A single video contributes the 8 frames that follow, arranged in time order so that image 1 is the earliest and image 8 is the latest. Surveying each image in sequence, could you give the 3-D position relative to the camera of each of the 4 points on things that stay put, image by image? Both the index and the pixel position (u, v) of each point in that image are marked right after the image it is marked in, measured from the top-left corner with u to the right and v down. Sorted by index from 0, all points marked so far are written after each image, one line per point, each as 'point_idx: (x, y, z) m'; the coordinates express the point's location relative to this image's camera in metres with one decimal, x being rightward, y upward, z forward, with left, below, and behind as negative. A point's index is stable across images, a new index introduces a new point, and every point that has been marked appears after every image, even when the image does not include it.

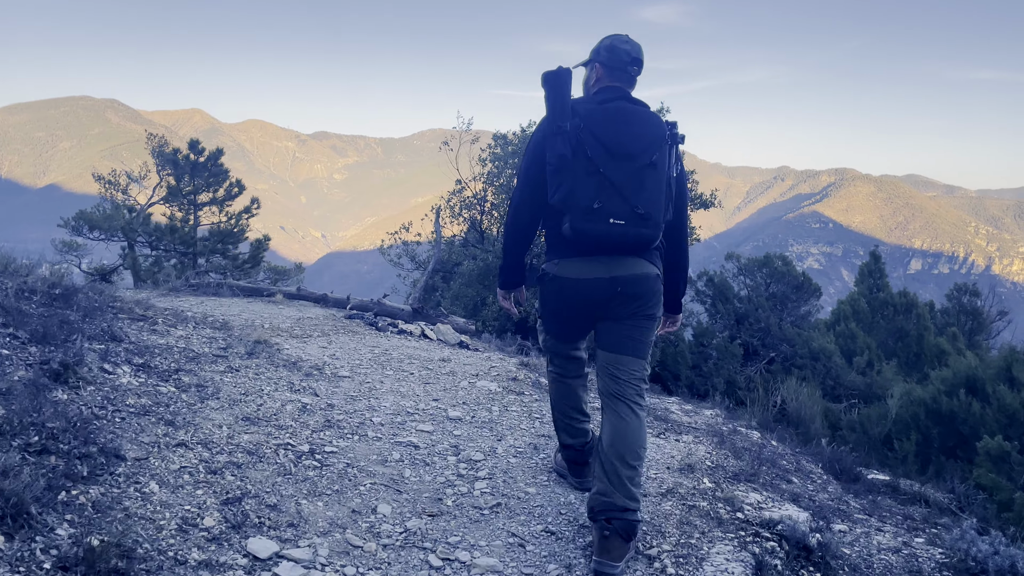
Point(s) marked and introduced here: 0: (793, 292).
0: (+4.1, -0.1, +11.8) m
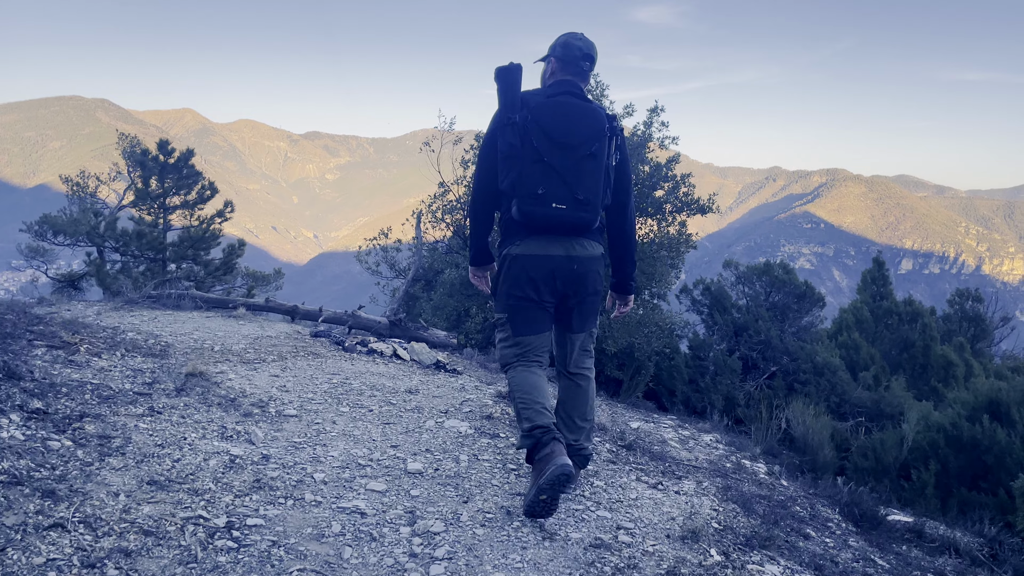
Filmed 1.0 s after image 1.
0: (+3.9, -0.2, +11.1) m
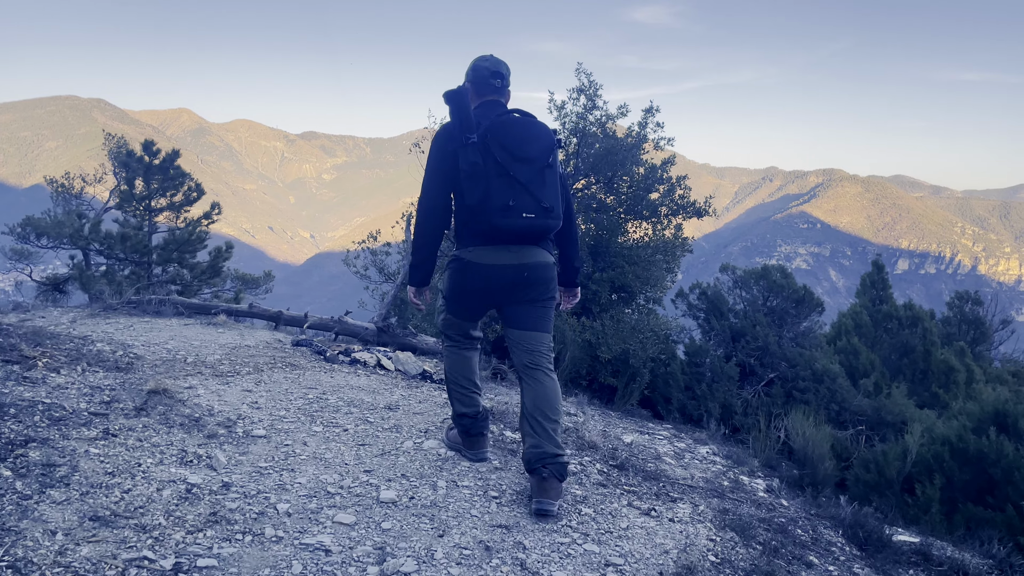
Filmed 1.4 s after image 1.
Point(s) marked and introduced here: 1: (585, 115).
0: (+3.8, -0.3, +10.9) m
1: (+0.9, +2.2, +10.2) m
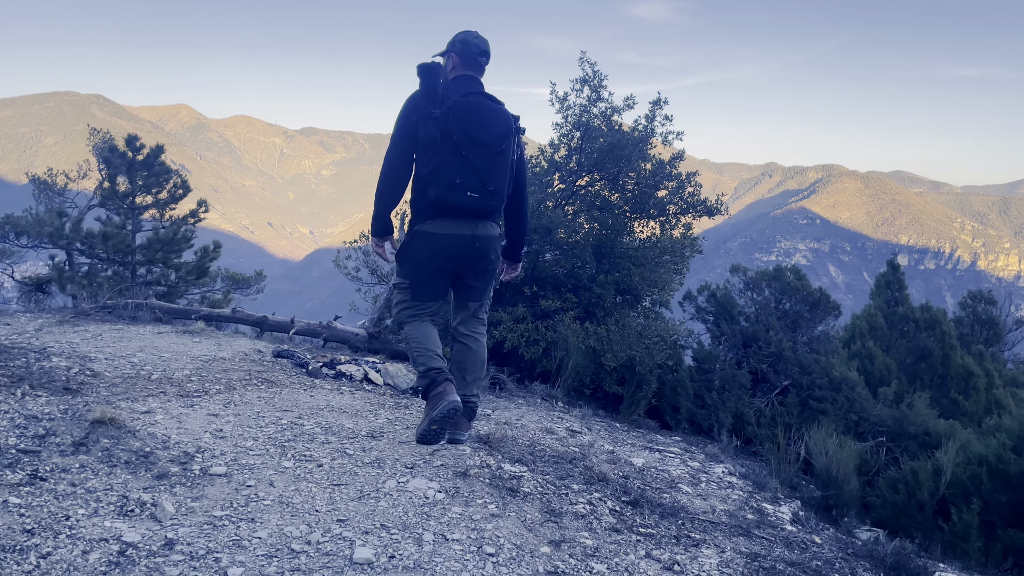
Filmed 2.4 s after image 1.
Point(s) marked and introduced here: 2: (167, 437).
0: (+3.8, -0.3, +10.4) m
1: (+0.9, +2.2, +9.7) m
2: (-1.6, -0.7, +3.7) m
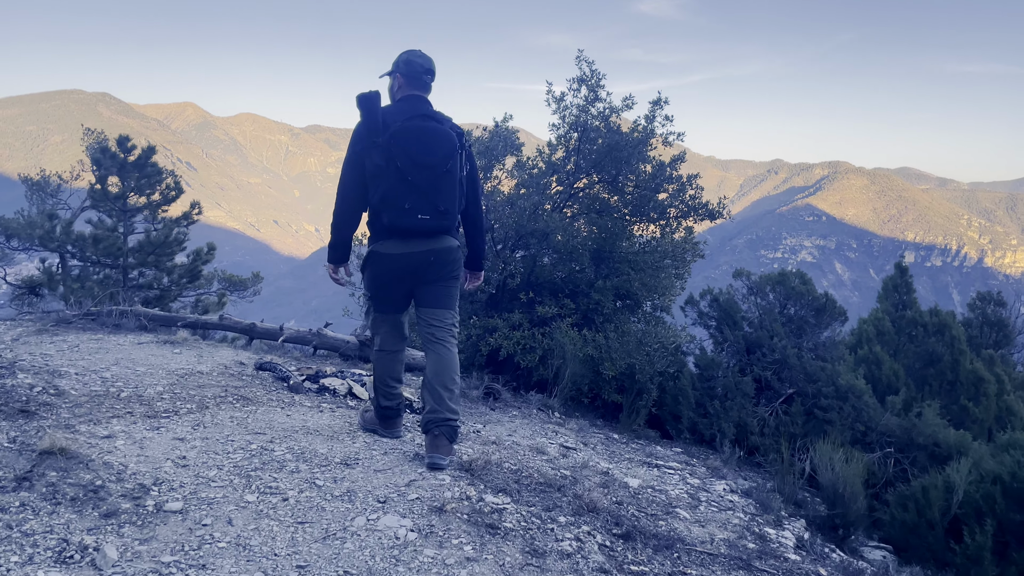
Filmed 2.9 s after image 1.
0: (+3.8, -0.3, +10.1) m
1: (+0.9, +2.1, +9.4) m
2: (-1.7, -0.8, +3.5) m
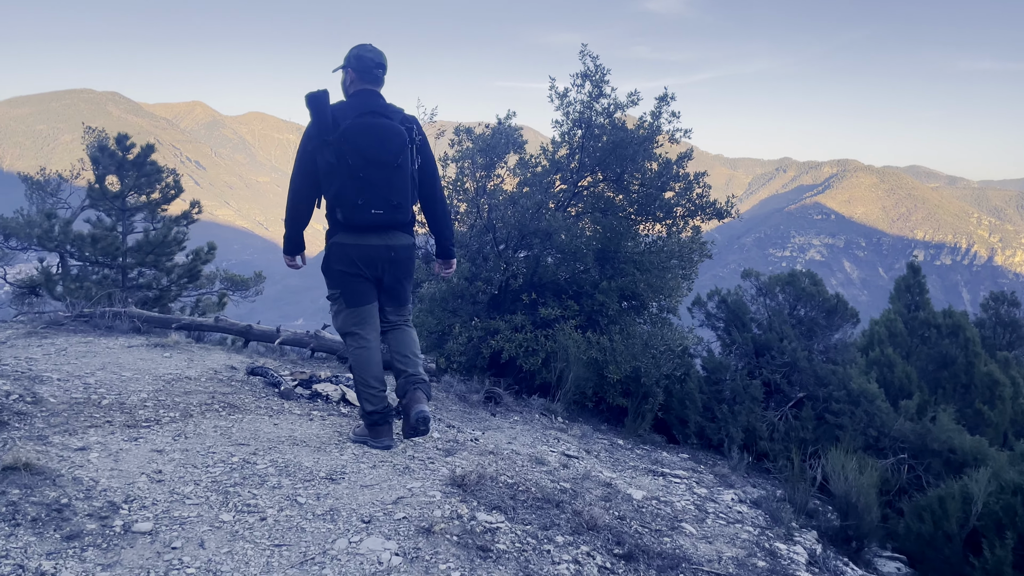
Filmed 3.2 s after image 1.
0: (+3.8, -0.4, +9.8) m
1: (+0.9, +2.1, +9.2) m
2: (-1.7, -0.8, +3.3) m
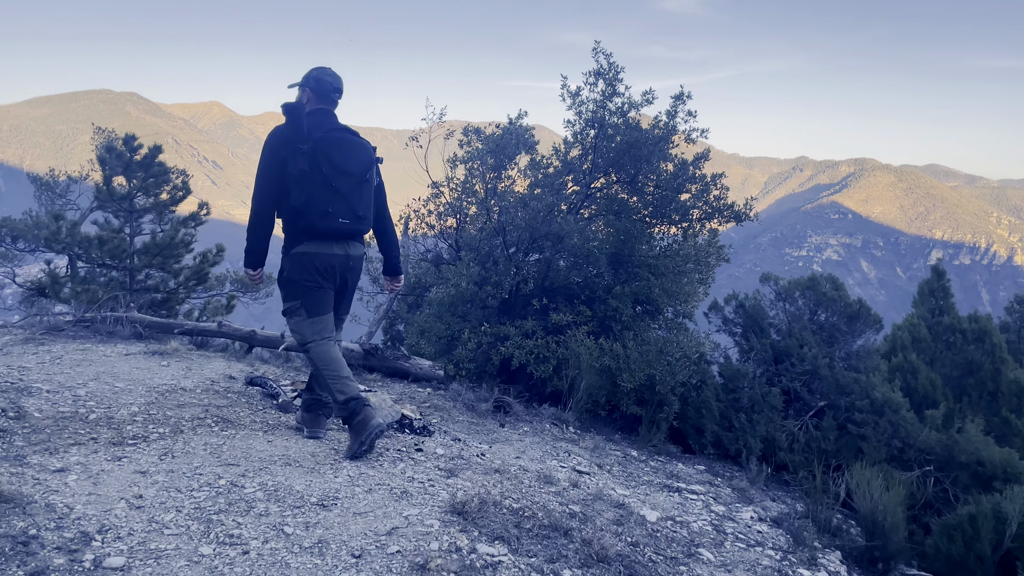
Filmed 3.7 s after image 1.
0: (+4.0, -0.4, +9.5) m
1: (+1.0, +2.1, +8.9) m
2: (-1.7, -0.8, +3.0) m
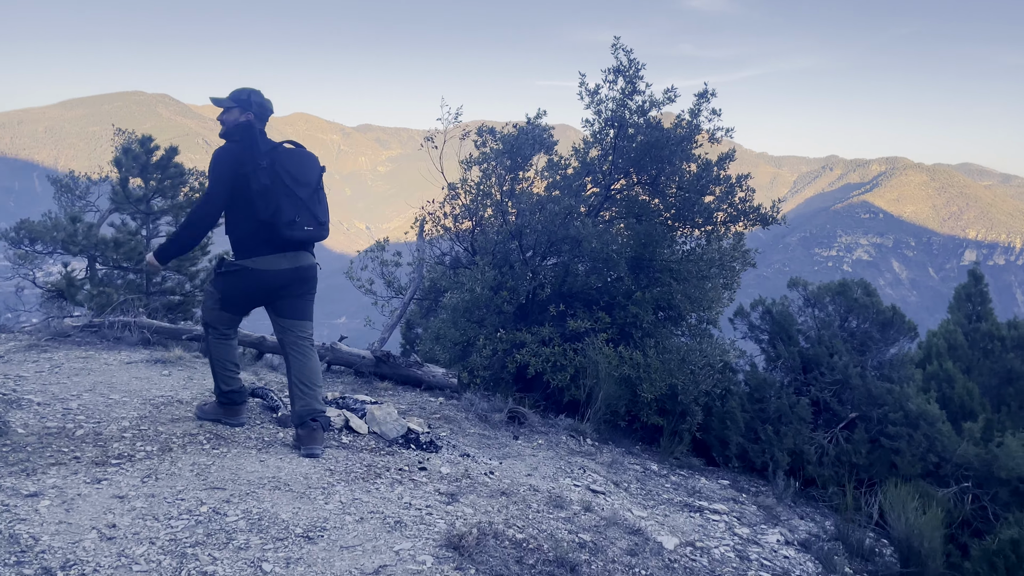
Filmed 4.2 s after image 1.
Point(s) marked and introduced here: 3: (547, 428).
0: (+4.2, -0.5, +9.1) m
1: (+1.2, +2.0, +8.6) m
2: (-1.7, -0.9, +2.8) m
3: (+0.3, -1.2, +6.9) m
